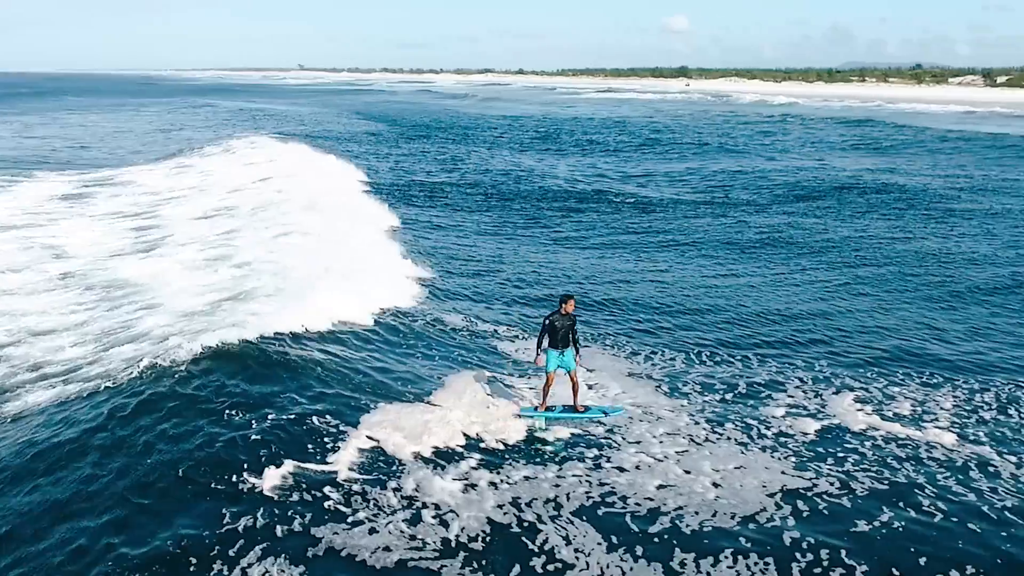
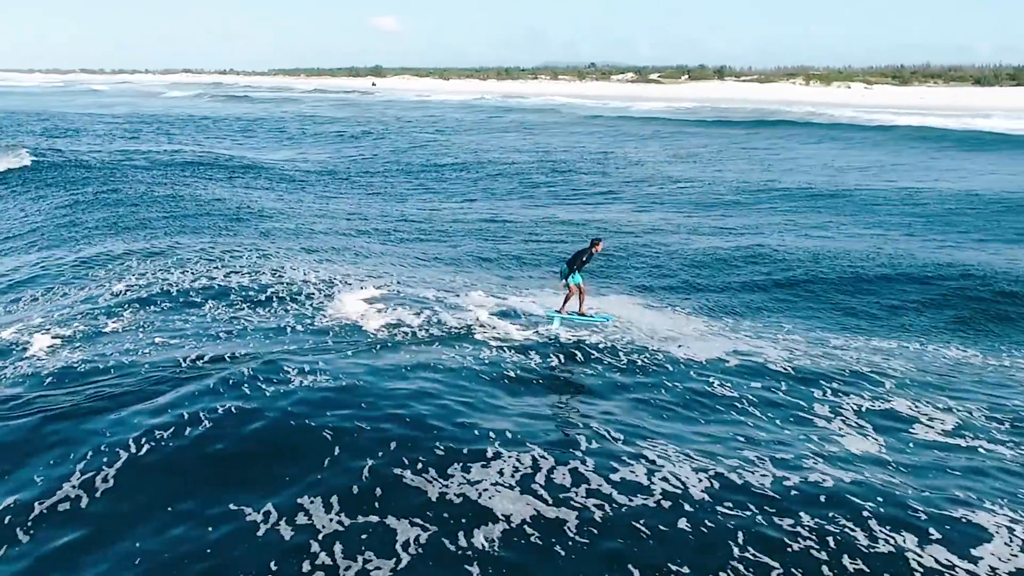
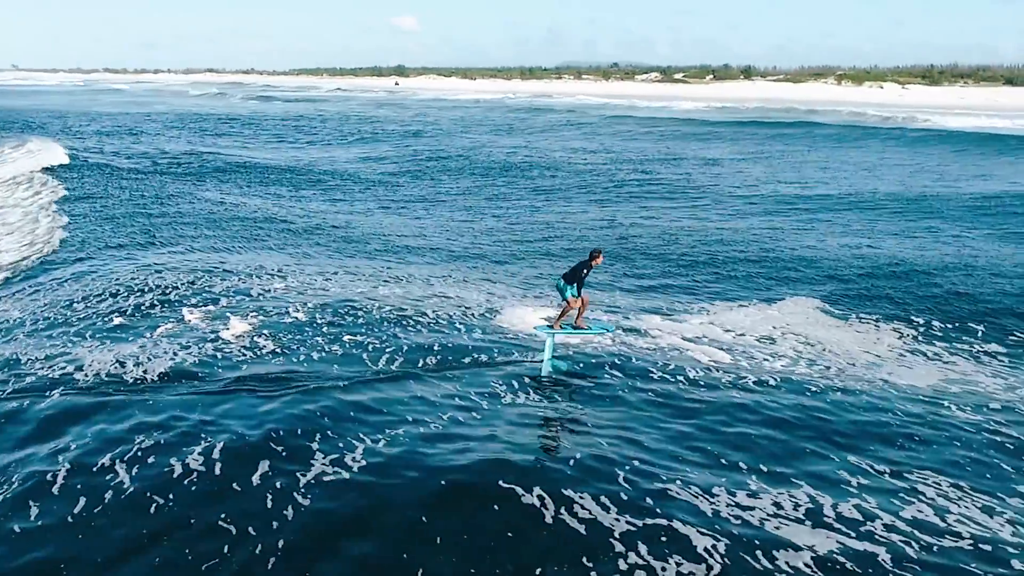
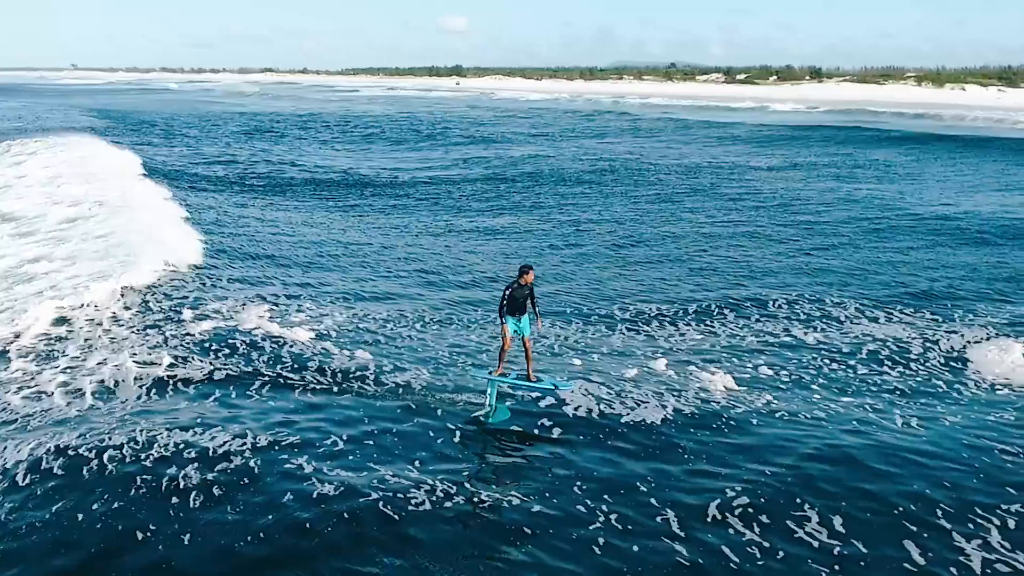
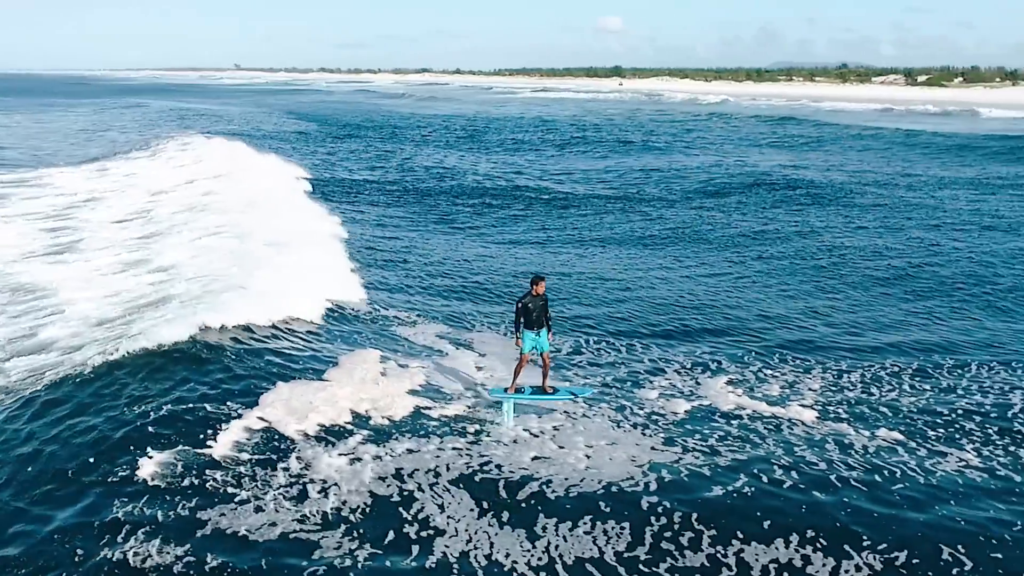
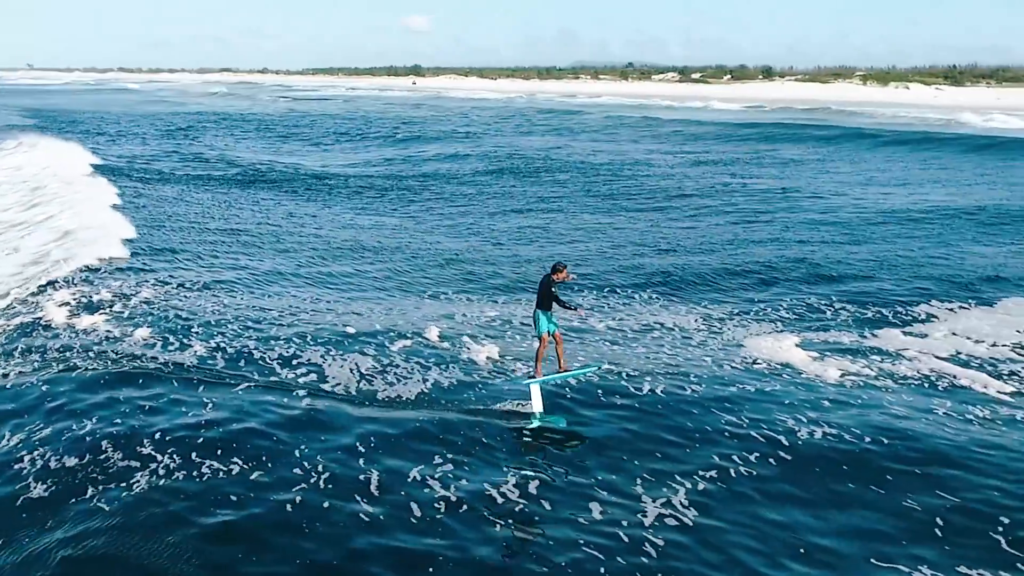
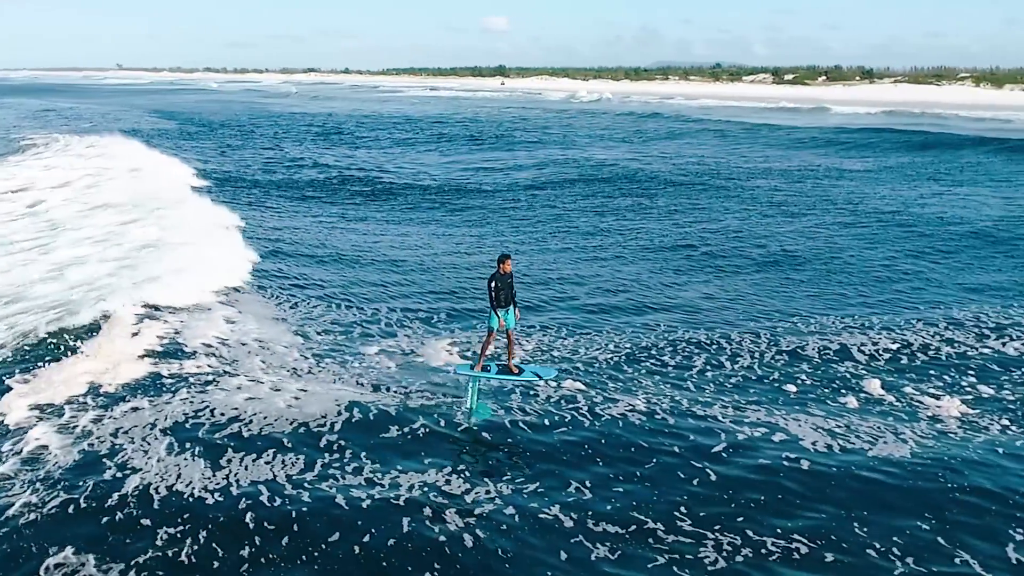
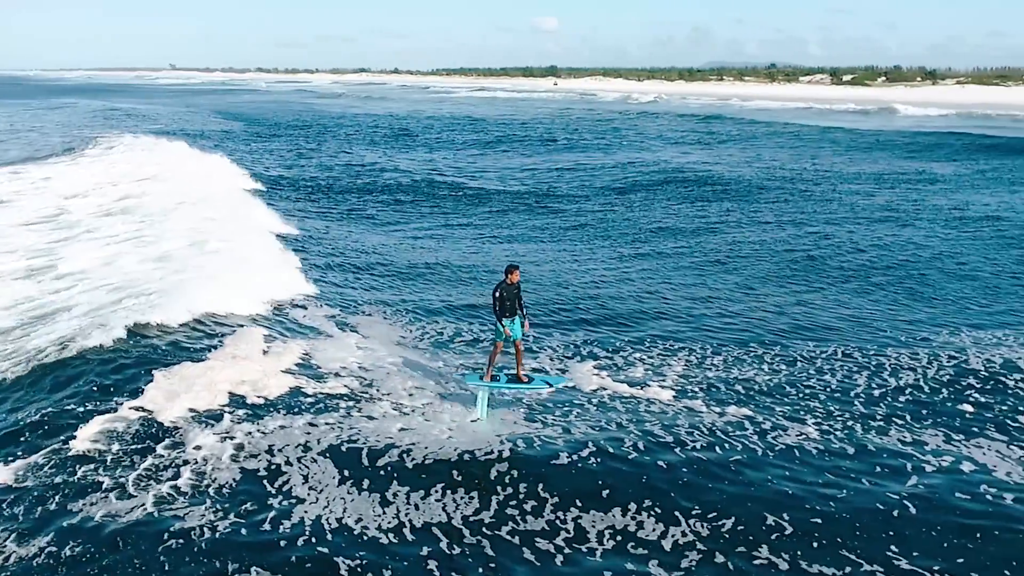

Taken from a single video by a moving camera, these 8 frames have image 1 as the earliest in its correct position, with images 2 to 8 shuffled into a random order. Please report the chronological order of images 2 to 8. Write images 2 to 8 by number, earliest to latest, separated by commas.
5, 8, 7, 4, 6, 3, 2
